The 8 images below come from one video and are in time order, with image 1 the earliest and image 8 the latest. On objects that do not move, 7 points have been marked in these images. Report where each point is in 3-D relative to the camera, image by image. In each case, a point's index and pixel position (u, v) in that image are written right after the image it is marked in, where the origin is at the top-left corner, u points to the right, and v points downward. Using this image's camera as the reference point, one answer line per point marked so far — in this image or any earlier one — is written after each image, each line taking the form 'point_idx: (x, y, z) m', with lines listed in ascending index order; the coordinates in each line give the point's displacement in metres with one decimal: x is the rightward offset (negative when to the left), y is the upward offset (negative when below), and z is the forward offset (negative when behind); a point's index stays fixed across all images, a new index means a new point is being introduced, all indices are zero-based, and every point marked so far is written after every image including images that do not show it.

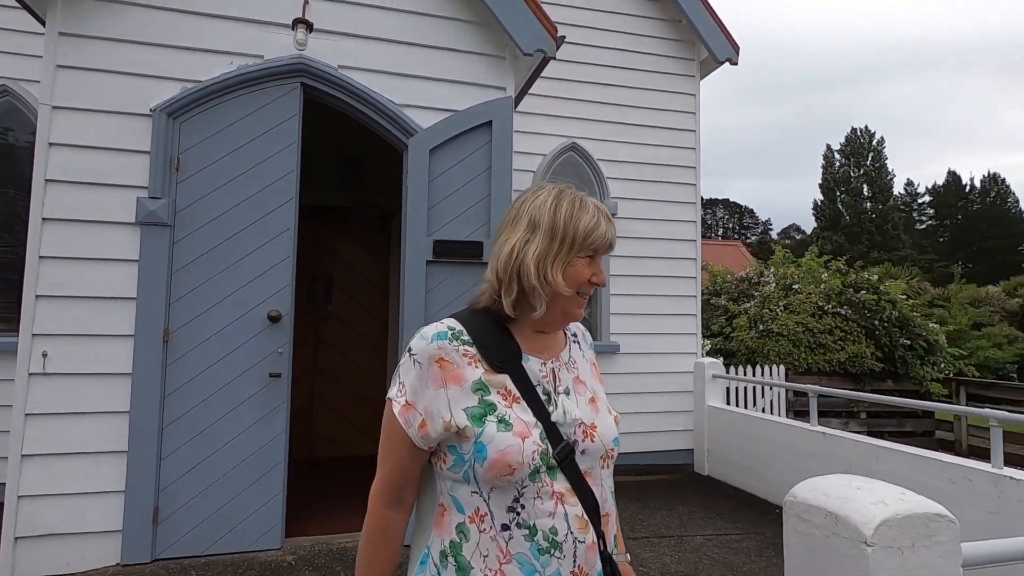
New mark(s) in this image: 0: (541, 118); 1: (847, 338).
0: (+0.3, +1.9, +6.0) m
1: (+4.9, -0.7, +8.0) m
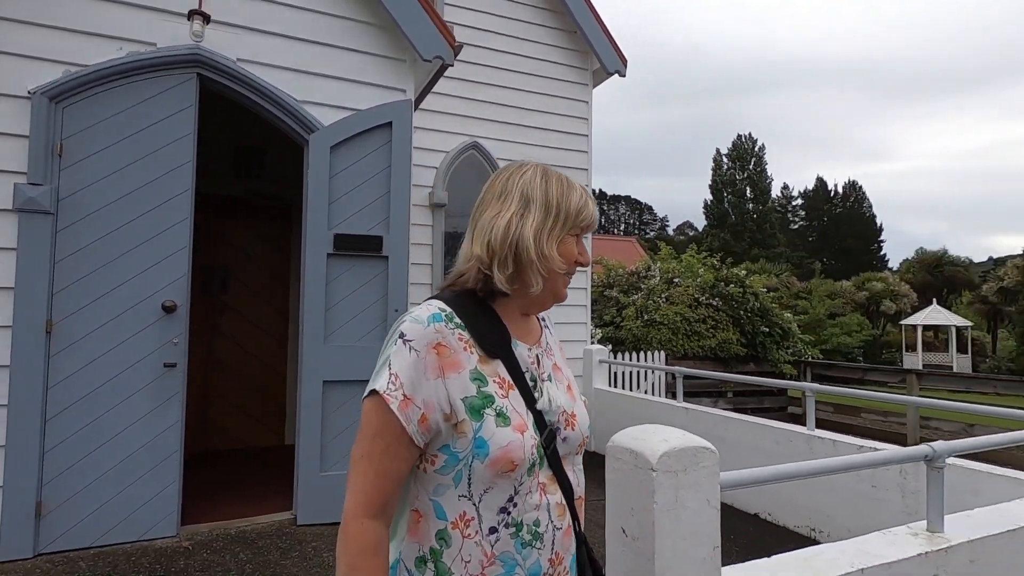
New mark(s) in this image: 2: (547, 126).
0: (-0.8, +1.9, +6.2) m
1: (+3.4, -0.6, +9.0) m
2: (+0.4, +2.0, +6.8) m
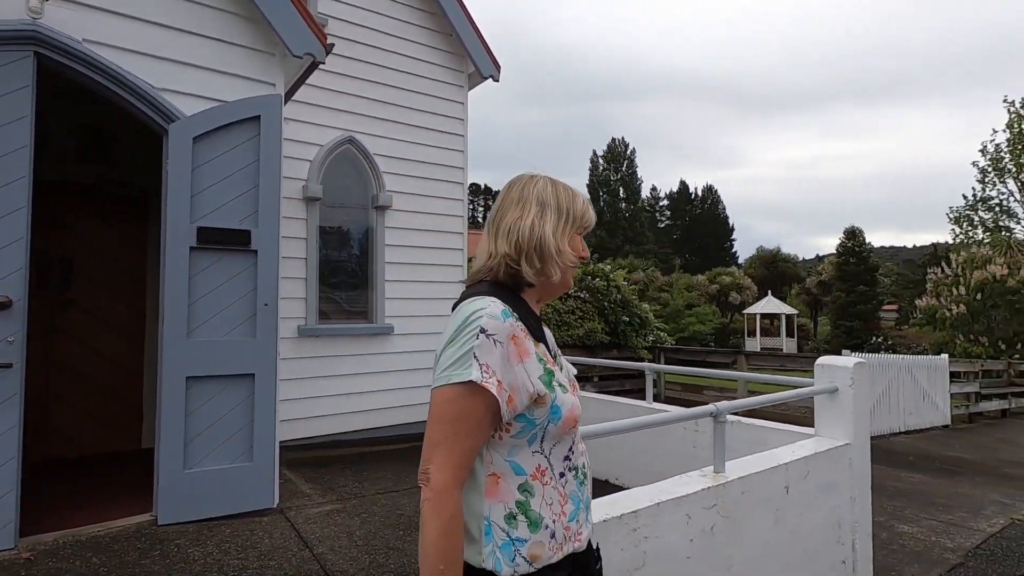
0: (-2.2, +2.0, +6.2) m
1: (+1.3, -0.5, +9.8) m
2: (-1.1, +2.1, +7.0) m
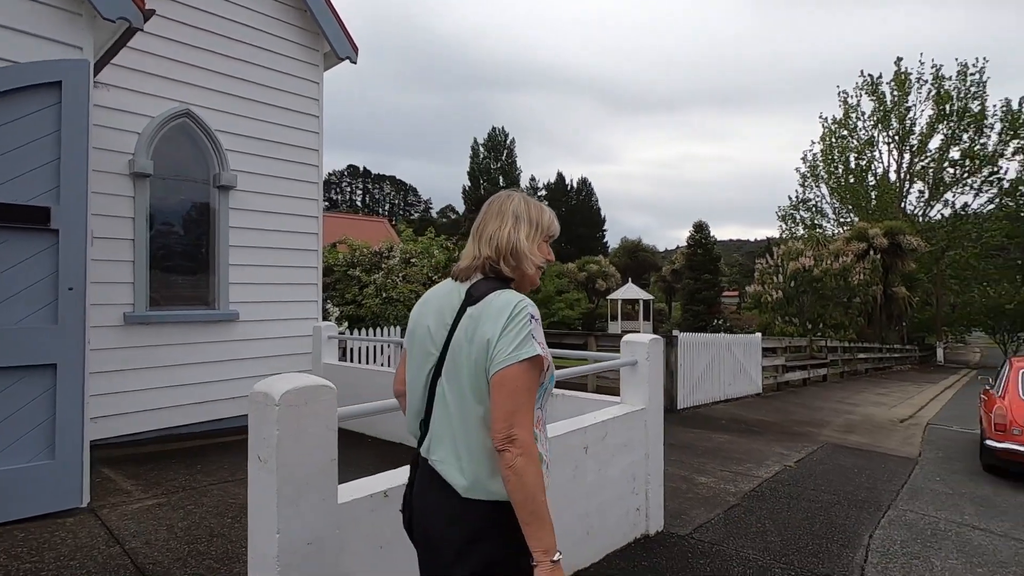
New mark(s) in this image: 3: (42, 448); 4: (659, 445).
0: (-3.8, +2.2, +5.7) m
1: (-1.1, -0.3, +10.0) m
2: (-2.9, +2.3, +6.7) m
3: (-3.1, -1.0, +3.6) m
4: (+1.1, -1.1, +4.0) m
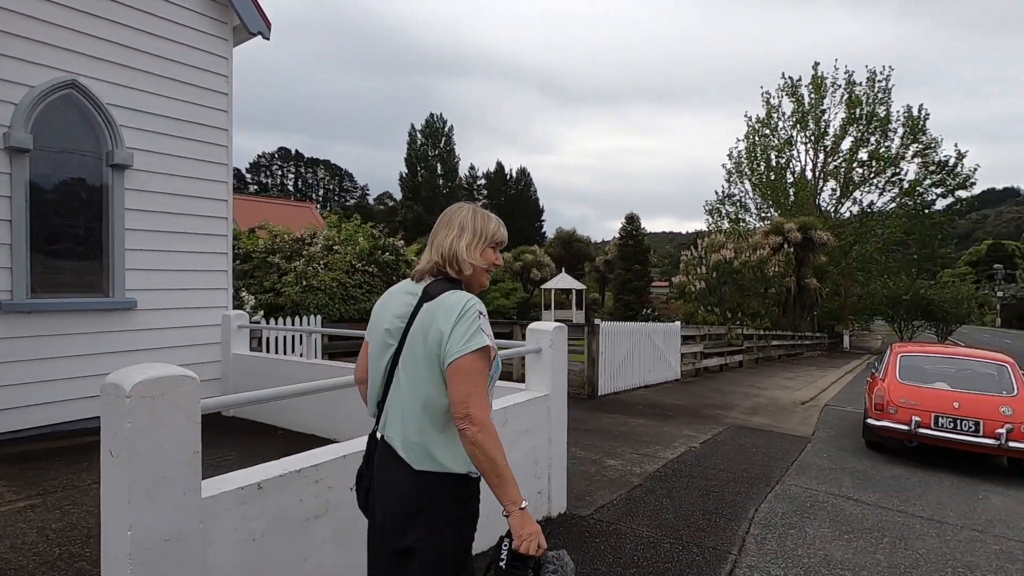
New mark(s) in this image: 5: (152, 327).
0: (-4.6, +2.3, +5.2) m
1: (-2.5, -0.1, +9.8) m
2: (-3.9, +2.4, +6.3) m
3: (-3.7, -0.9, +3.2) m
4: (+0.4, -1.1, +4.1) m
5: (-4.0, -0.4, +6.1) m
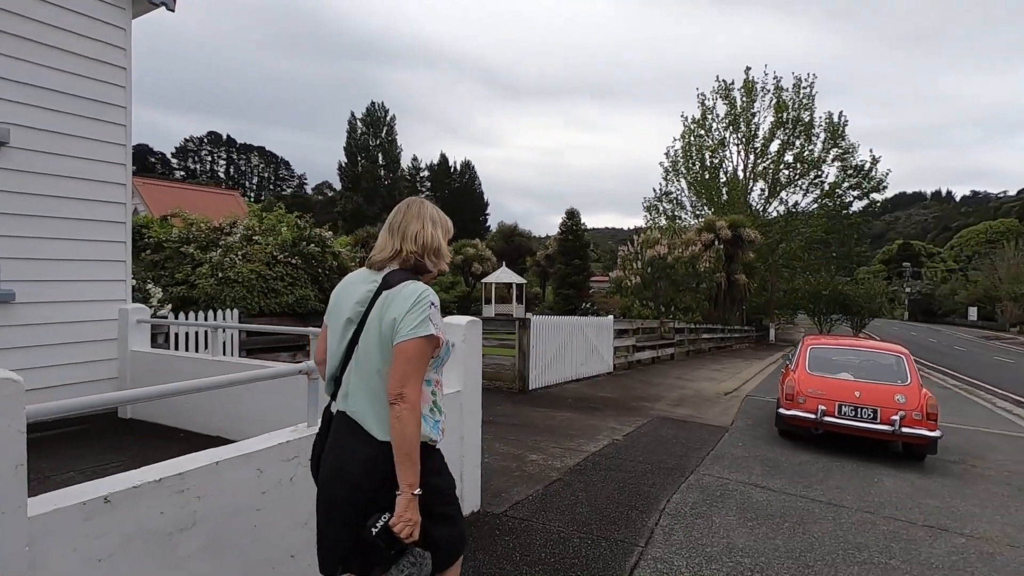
0: (-5.3, +2.4, +4.6) m
1: (-3.7, +0.1, +9.4) m
2: (-4.7, +2.5, +5.7) m
3: (-4.2, -0.9, +2.7) m
4: (-0.3, -1.0, +4.0) m
5: (-4.8, -0.3, +5.5) m
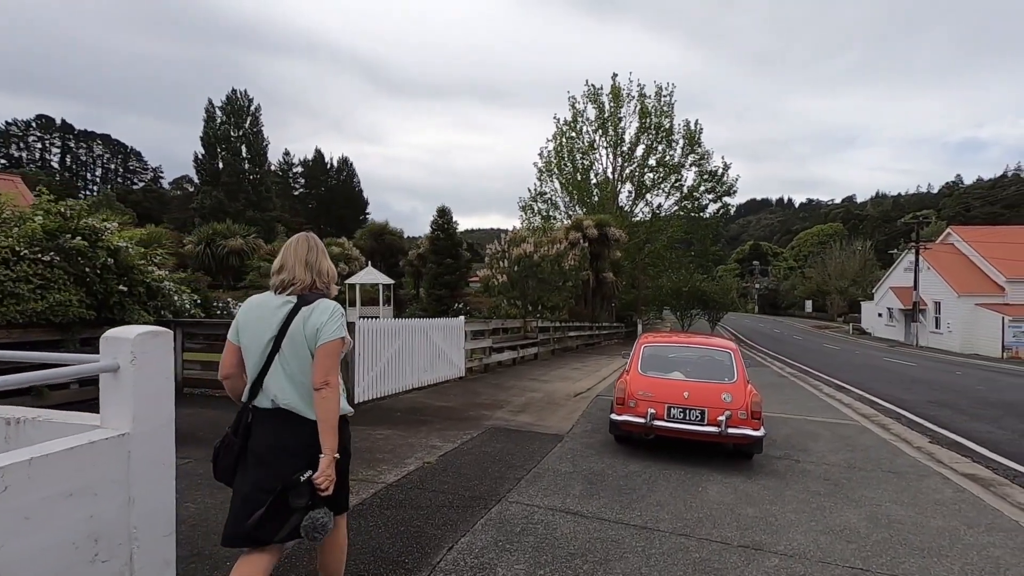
0: (-6.9, +2.3, +2.4) m
1: (-6.2, 0.0, +7.4) m
2: (-6.5, +2.5, +3.6) m
3: (-5.4, -0.9, +0.8) m
4: (-1.8, -1.0, +2.8) m
5: (-6.6, -0.4, +3.4) m
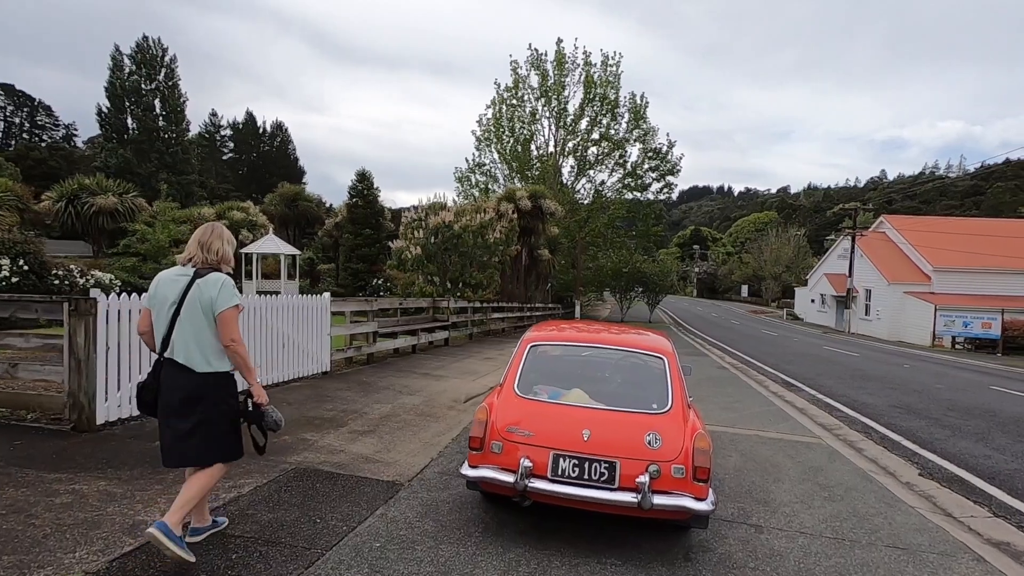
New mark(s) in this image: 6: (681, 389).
0: (-7.9, +2.6, -1.1) m
1: (-7.7, +0.5, +4.1) m
2: (-7.6, +2.8, +0.2) m
3: (-6.3, -0.7, -2.4) m
4: (-2.9, -0.8, 0.0) m
5: (-7.6, -0.1, +0.1) m
6: (+1.2, -0.7, +4.0) m
